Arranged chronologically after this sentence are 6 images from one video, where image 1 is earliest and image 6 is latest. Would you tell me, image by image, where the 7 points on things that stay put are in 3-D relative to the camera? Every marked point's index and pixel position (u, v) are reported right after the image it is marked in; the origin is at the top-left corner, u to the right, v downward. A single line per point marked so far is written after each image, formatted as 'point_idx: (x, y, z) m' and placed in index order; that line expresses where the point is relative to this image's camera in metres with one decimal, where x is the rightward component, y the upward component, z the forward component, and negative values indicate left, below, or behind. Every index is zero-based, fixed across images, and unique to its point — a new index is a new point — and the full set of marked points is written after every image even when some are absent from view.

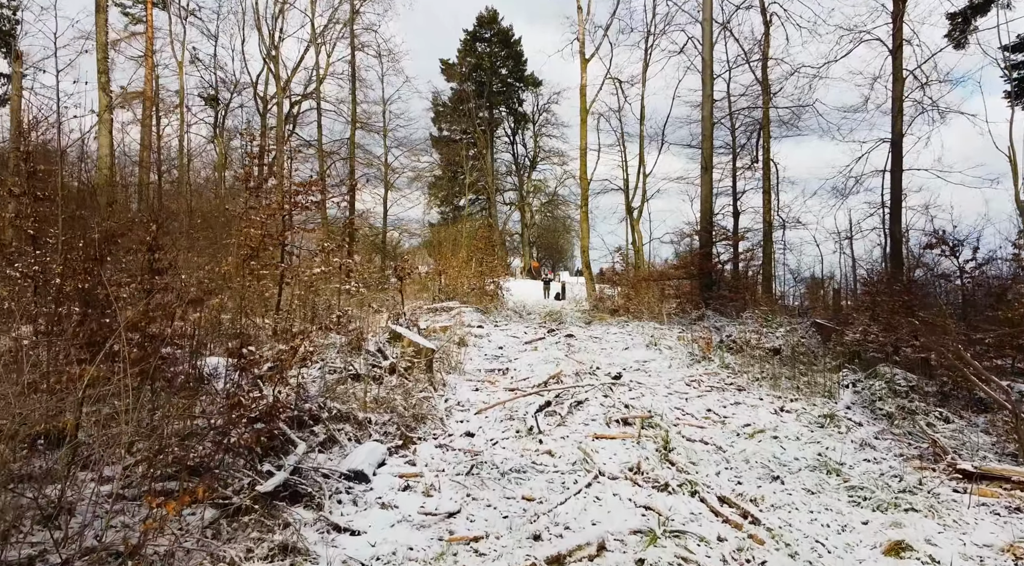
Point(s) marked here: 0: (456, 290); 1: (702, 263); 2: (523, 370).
0: (-1.5, -0.2, +18.9) m
1: (+4.9, +0.5, +18.0) m
2: (+0.1, -1.2, +9.0) m
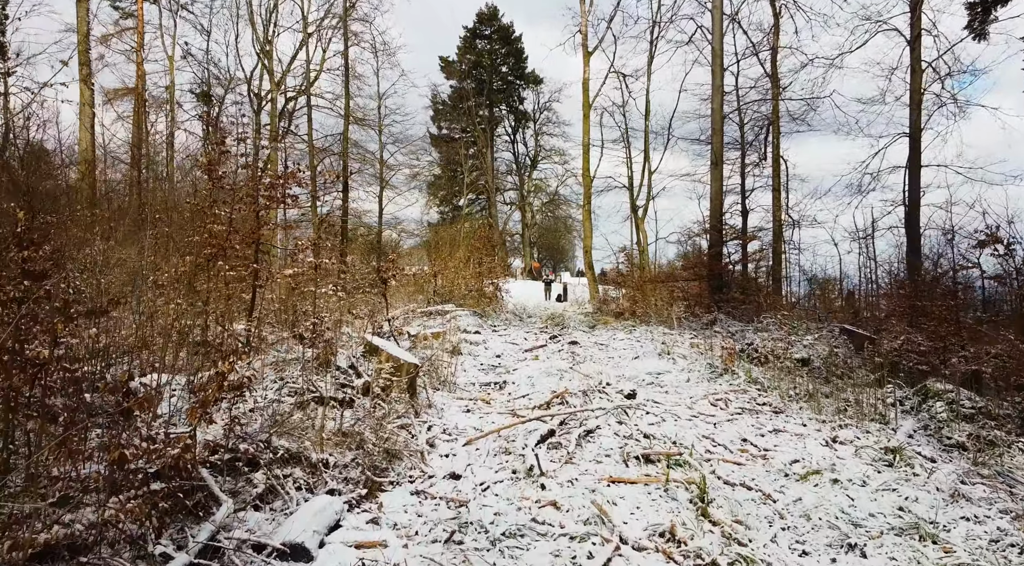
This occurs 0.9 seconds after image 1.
0: (-1.6, -0.3, +17.9) m
1: (+4.9, +0.5, +17.0) m
2: (+0.1, -1.2, +8.0) m
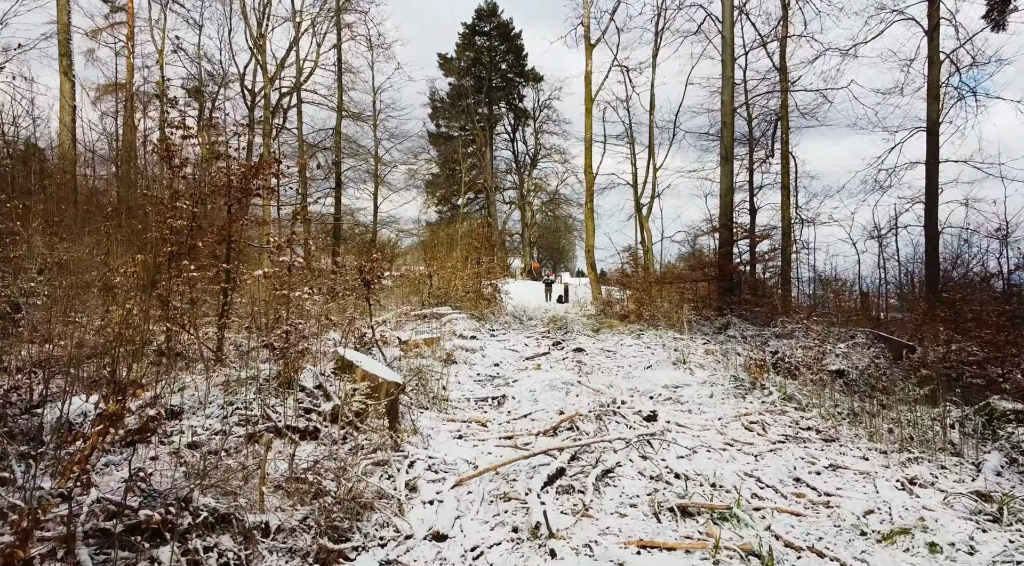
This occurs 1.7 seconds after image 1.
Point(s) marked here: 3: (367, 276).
0: (-1.6, -0.3, +17.0) m
1: (+4.9, +0.5, +16.0) m
2: (+0.1, -1.2, +7.0) m
3: (-2.9, +0.1, +13.2) m
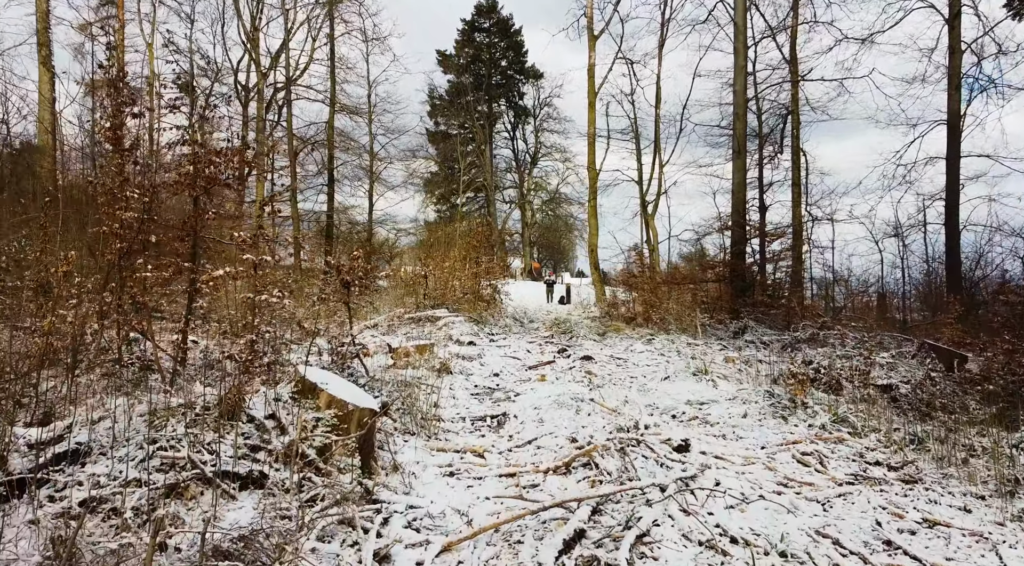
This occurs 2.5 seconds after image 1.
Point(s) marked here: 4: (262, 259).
0: (-1.6, -0.3, +16.0) m
1: (+4.9, +0.4, +15.0) m
2: (+0.1, -1.3, +6.0) m
3: (-2.9, +0.1, +12.2) m
4: (-2.7, +0.3, +7.2) m
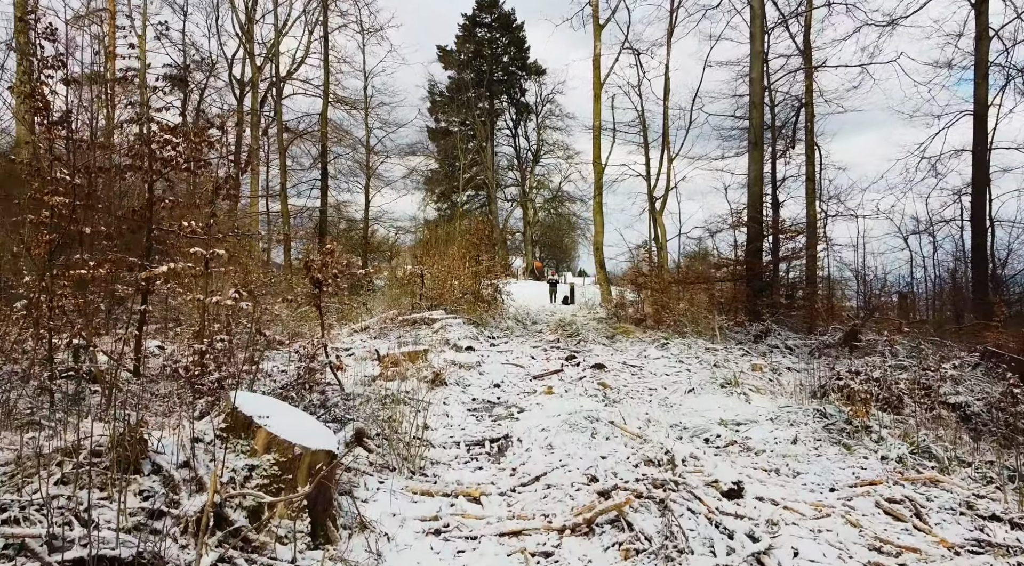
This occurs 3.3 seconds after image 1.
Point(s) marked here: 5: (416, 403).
0: (-1.5, -0.3, +14.9) m
1: (+5.0, +0.5, +14.0) m
2: (+0.1, -1.2, +5.0) m
3: (-2.9, +0.1, +11.2) m
4: (-2.6, +0.3, +6.2) m
5: (-0.9, -1.1, +6.2) m
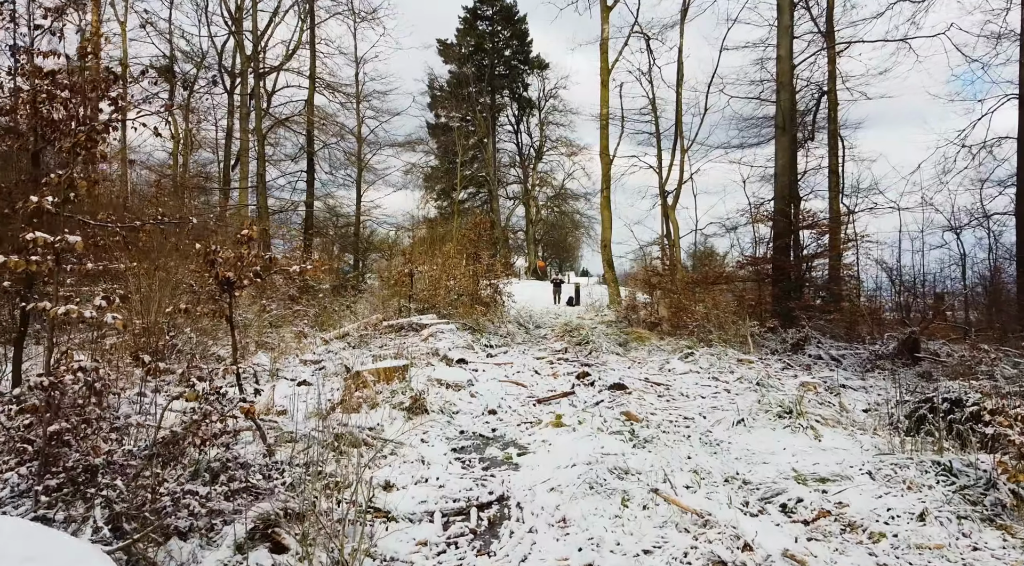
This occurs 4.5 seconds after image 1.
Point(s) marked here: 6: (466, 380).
0: (-1.5, -0.3, +13.3) m
1: (+5.0, +0.4, +12.3) m
2: (+0.1, -1.3, +3.4) m
3: (-2.9, +0.1, +9.5) m
4: (-2.6, +0.3, +4.6) m
5: (-0.9, -1.1, +4.6) m
6: (-0.5, -1.1, +7.3) m
